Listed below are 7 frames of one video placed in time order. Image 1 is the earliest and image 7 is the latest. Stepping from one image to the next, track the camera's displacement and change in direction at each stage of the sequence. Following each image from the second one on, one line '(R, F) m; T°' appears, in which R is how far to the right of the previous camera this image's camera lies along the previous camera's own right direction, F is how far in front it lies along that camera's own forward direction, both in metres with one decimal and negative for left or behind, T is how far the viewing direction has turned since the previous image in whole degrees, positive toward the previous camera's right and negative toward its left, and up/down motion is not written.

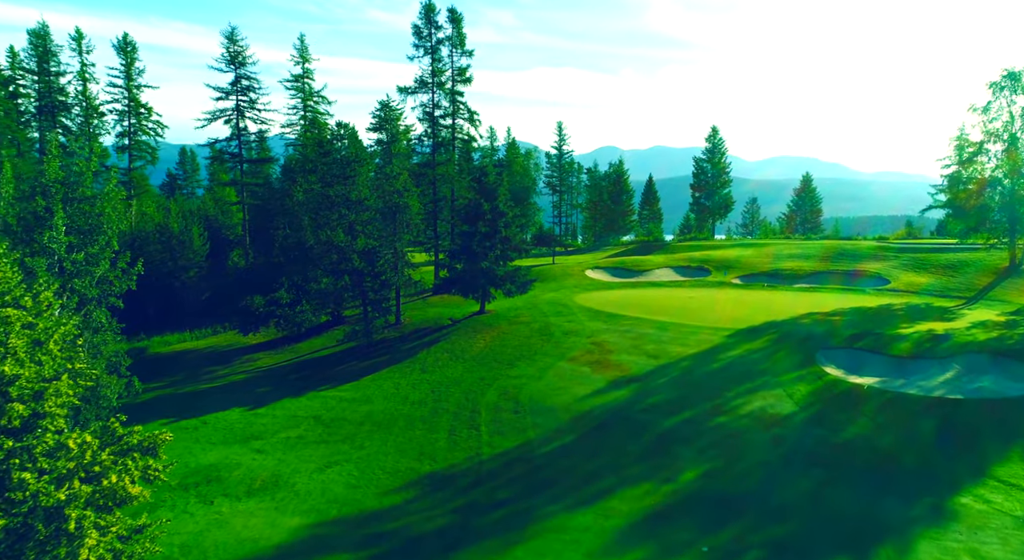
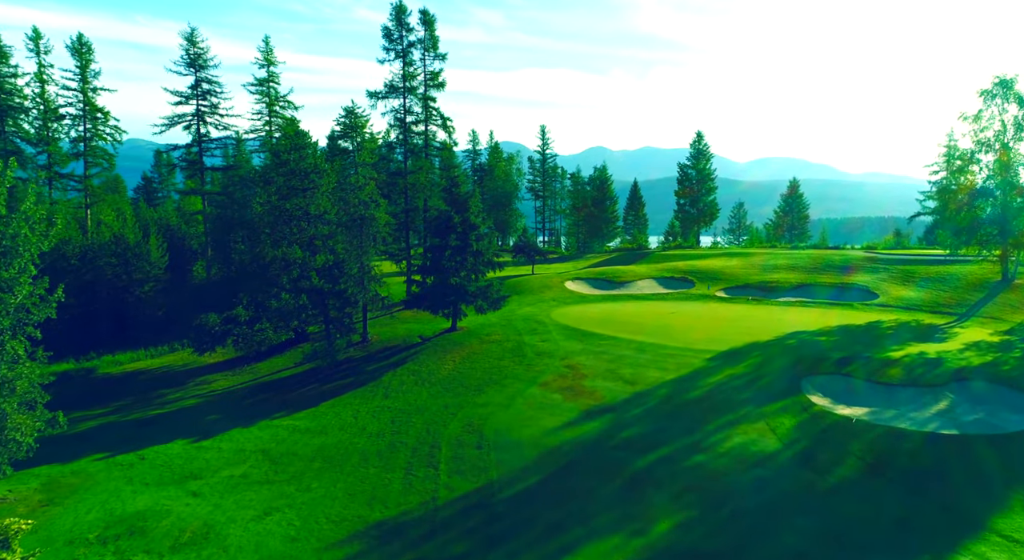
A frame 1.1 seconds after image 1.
(+1.0, +2.0) m; +1°
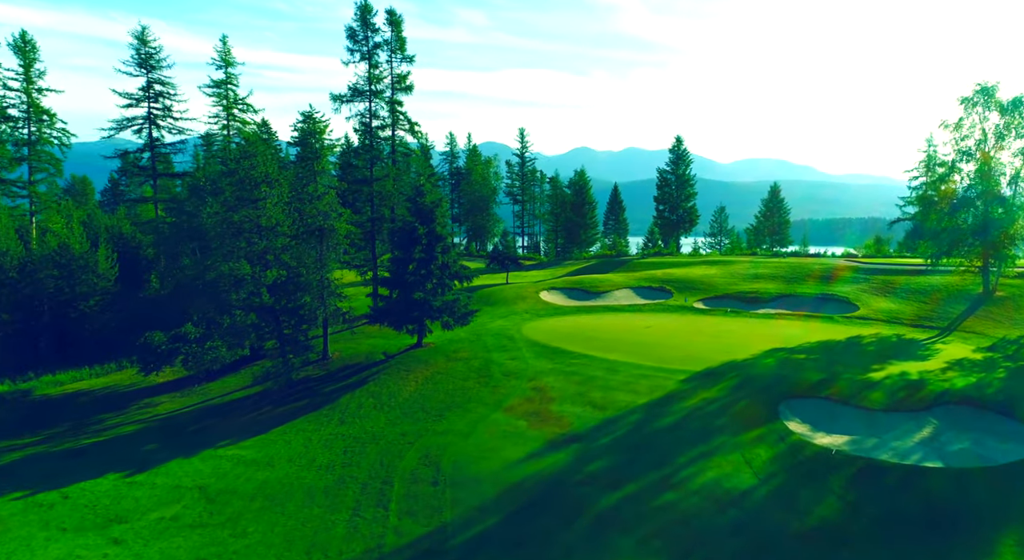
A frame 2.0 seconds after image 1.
(+1.0, +1.8) m; +1°
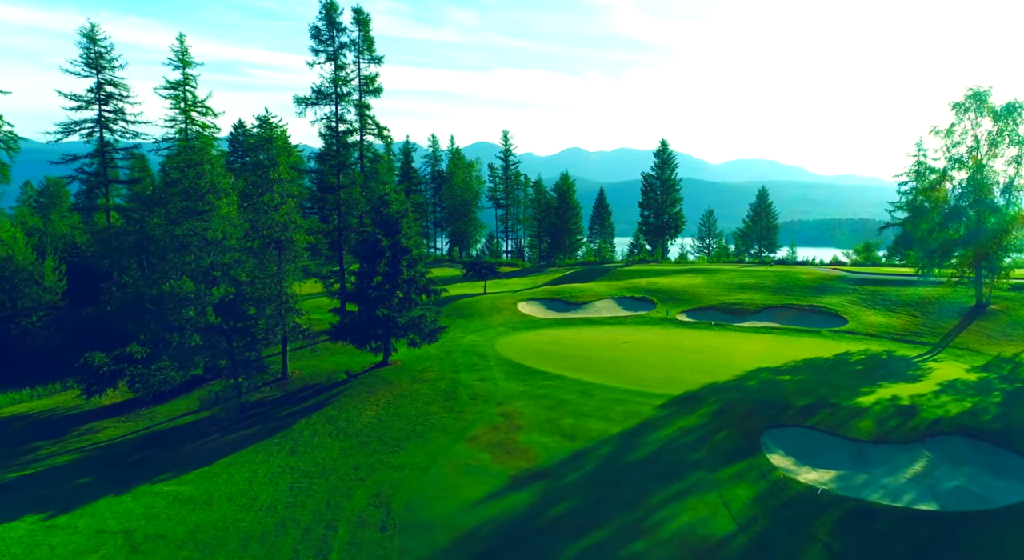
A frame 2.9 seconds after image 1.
(+1.1, +2.0) m; +1°
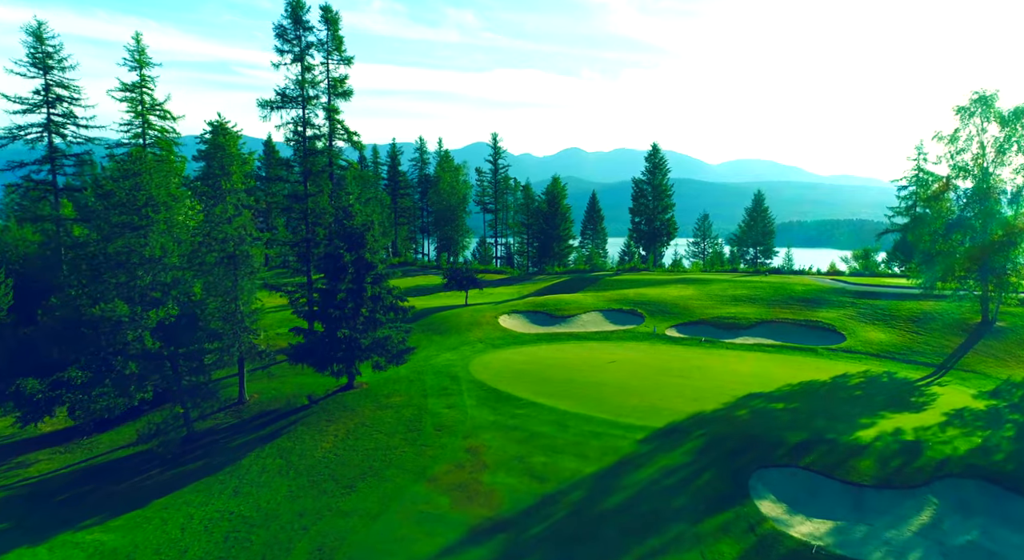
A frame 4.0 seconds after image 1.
(+1.2, +2.4) m; 0°
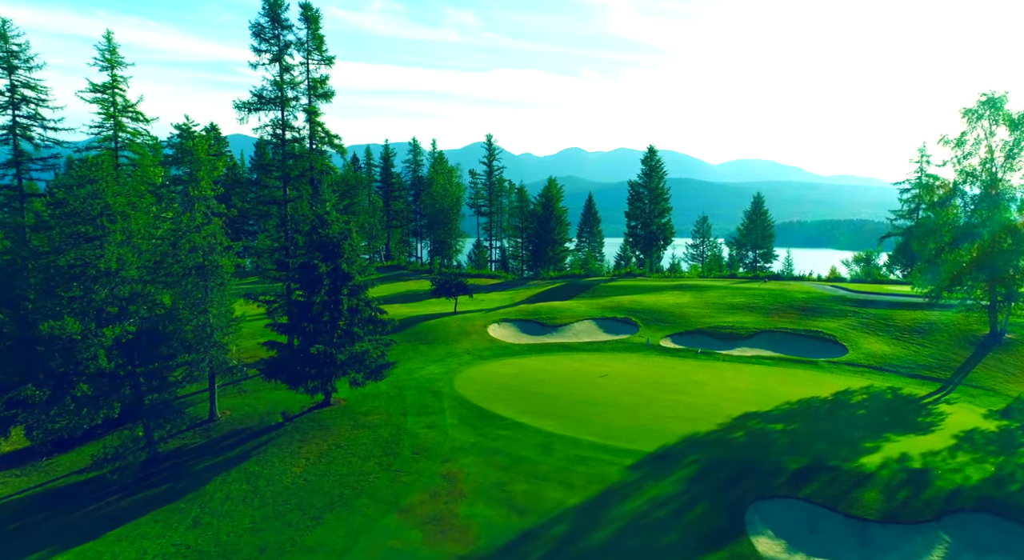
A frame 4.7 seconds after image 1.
(+0.7, +1.6) m; 0°
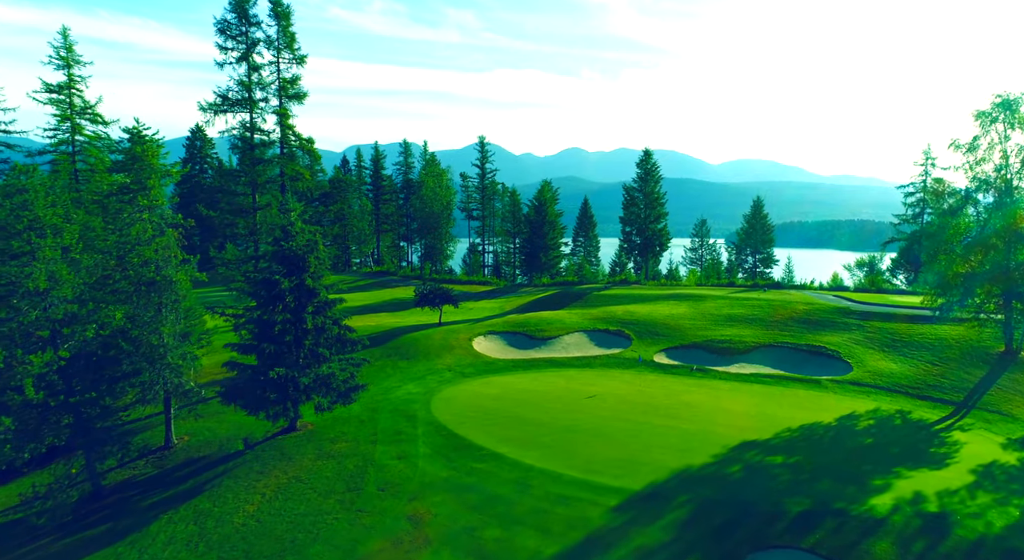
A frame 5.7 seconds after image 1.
(+0.9, +2.3) m; 0°
